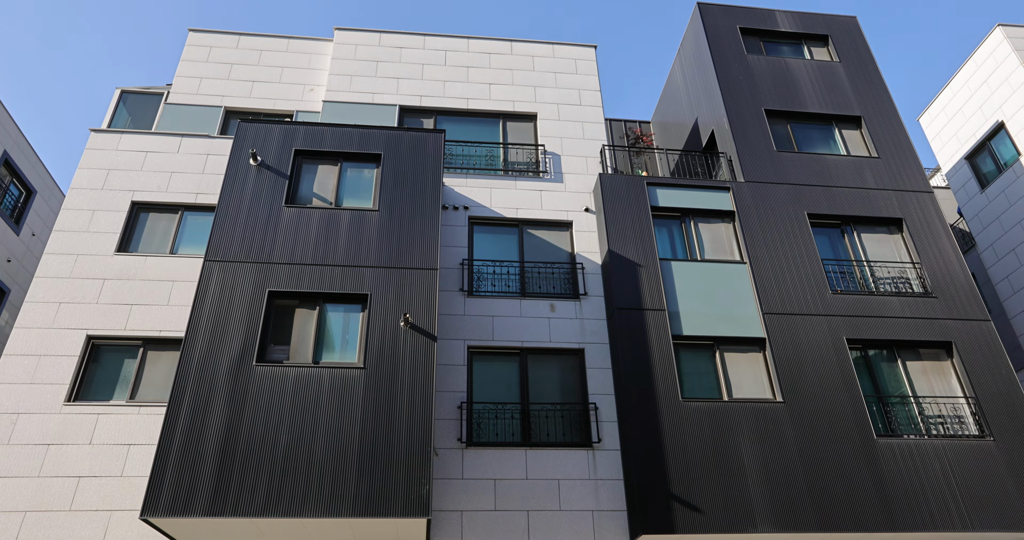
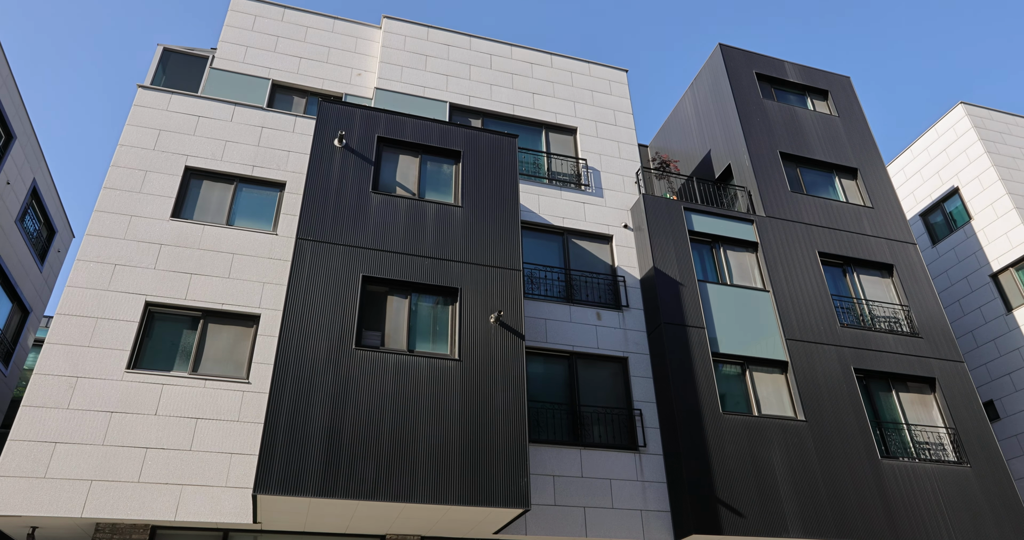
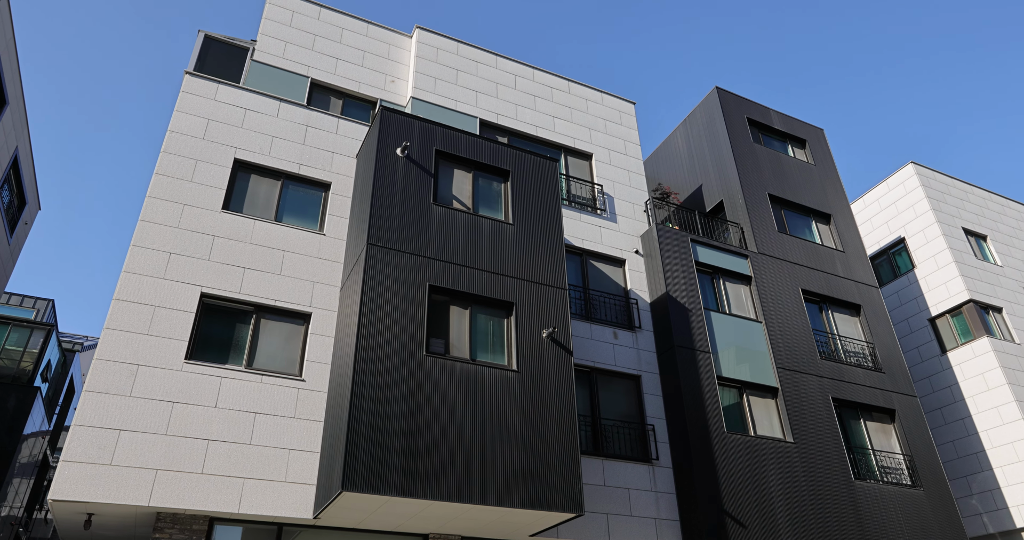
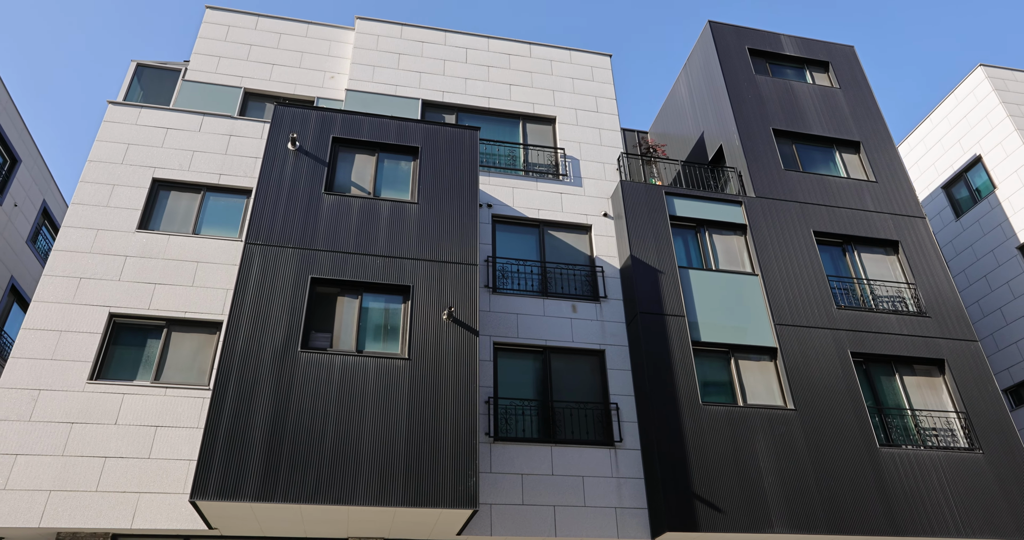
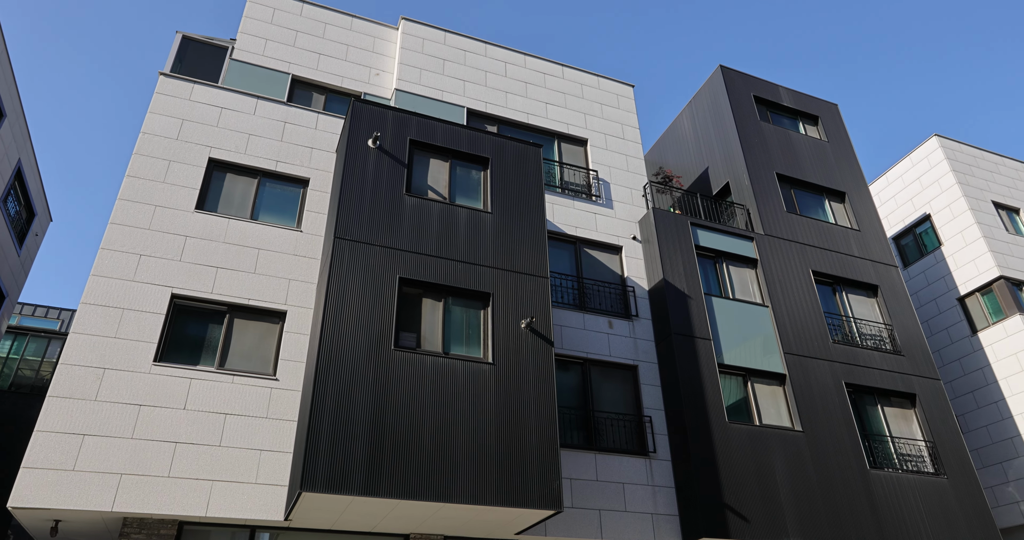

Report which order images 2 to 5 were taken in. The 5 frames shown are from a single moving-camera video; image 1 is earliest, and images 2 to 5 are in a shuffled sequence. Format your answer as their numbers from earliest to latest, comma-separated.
4, 2, 5, 3
